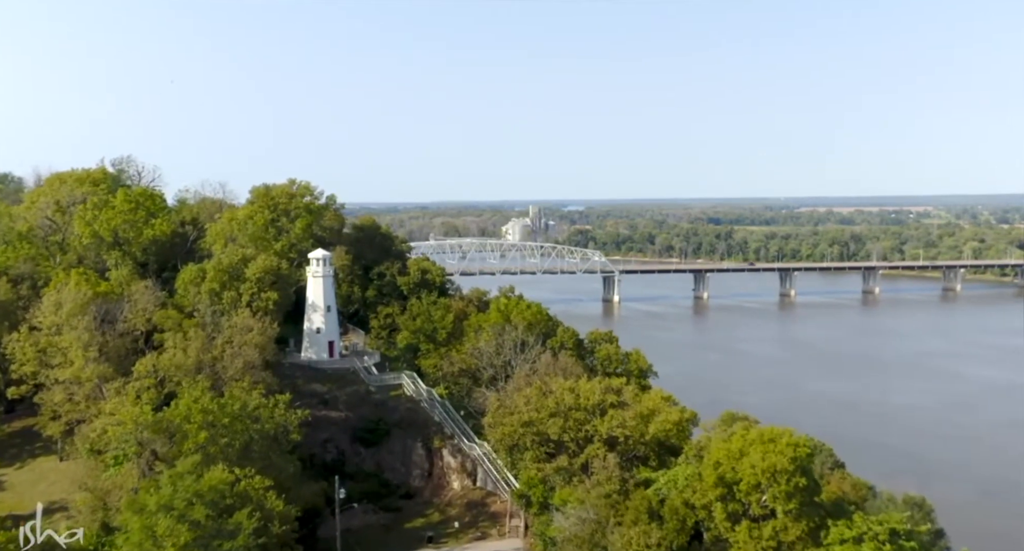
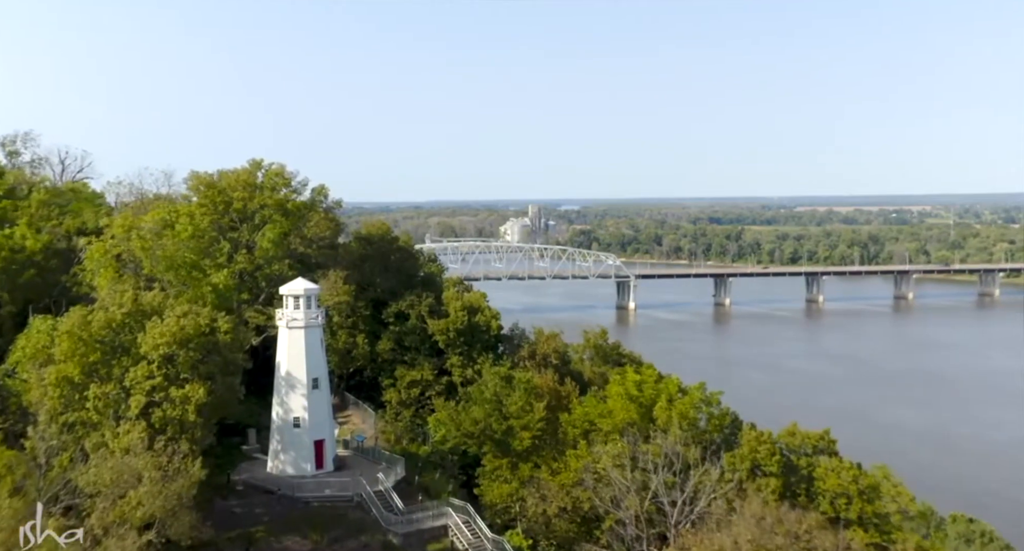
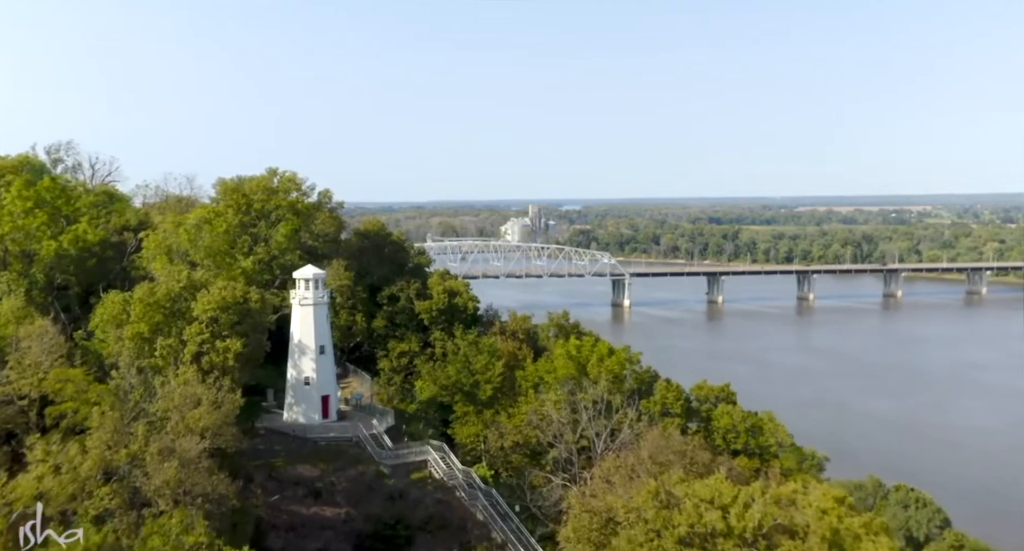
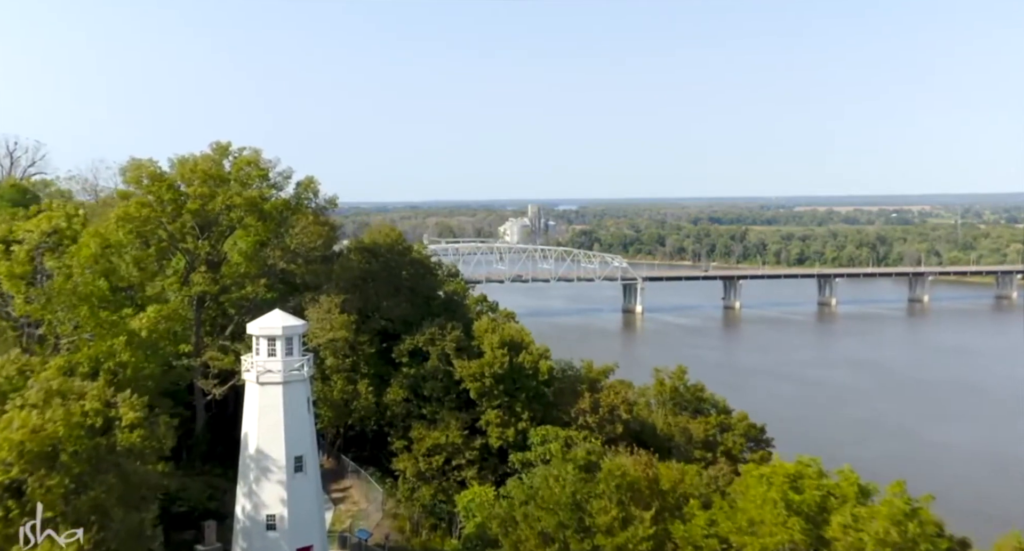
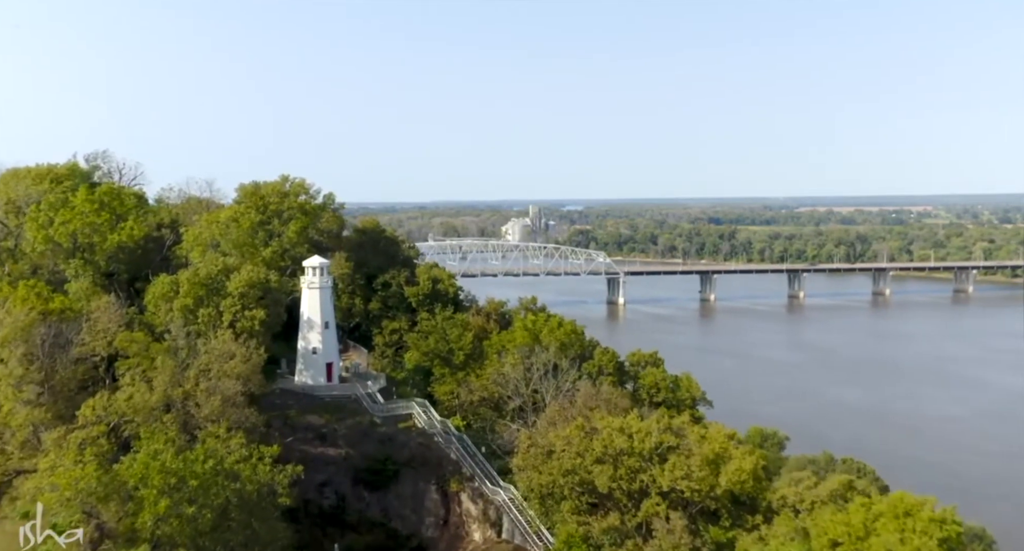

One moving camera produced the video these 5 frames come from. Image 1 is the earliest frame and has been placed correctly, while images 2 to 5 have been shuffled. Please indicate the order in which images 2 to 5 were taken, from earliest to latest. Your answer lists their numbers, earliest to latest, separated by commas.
5, 3, 2, 4
